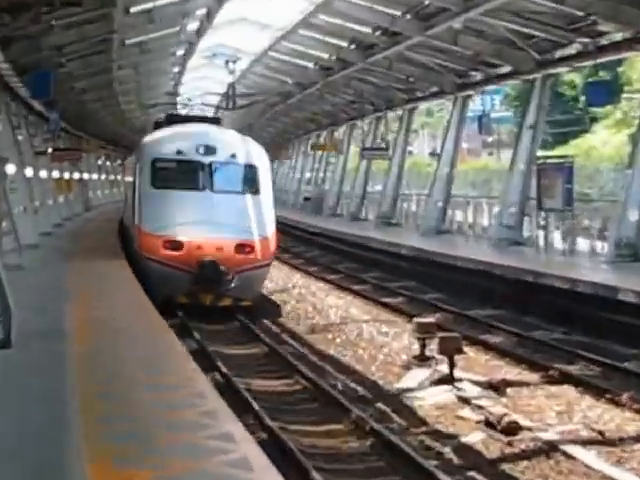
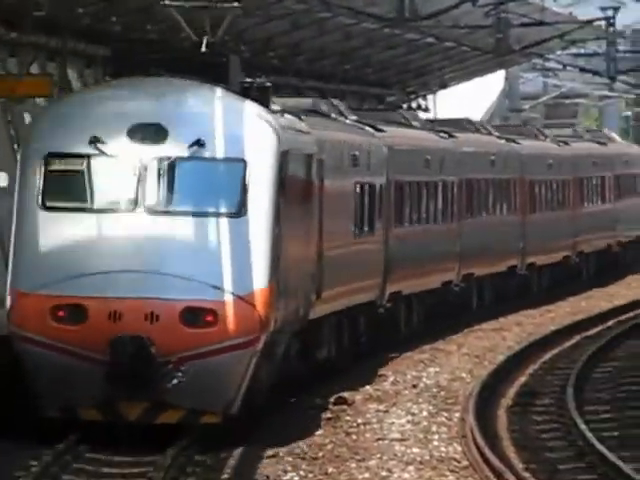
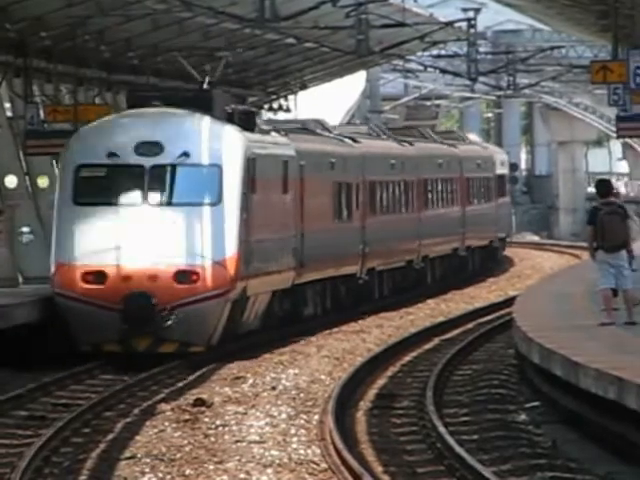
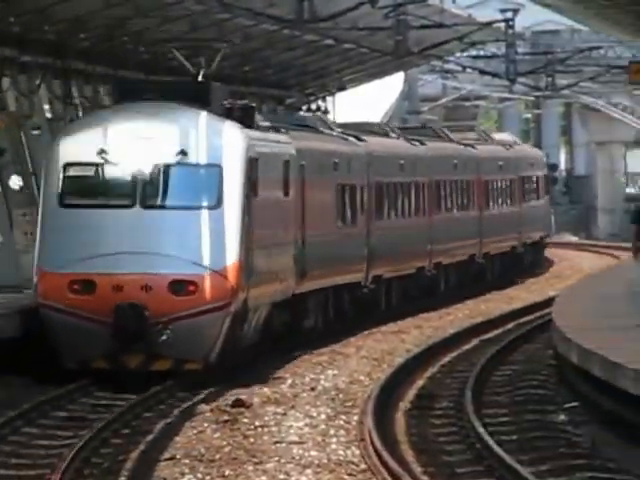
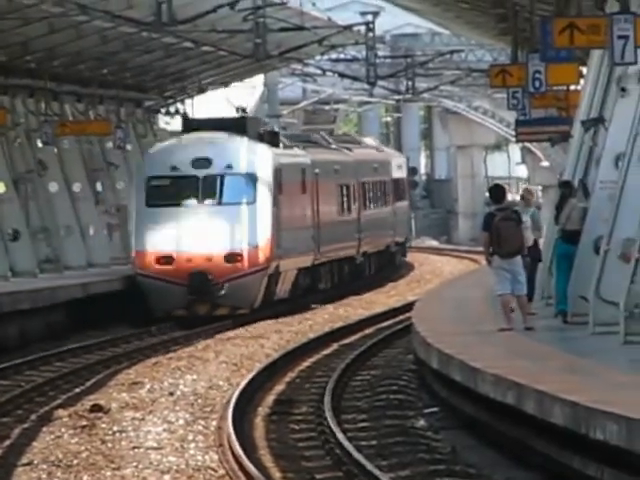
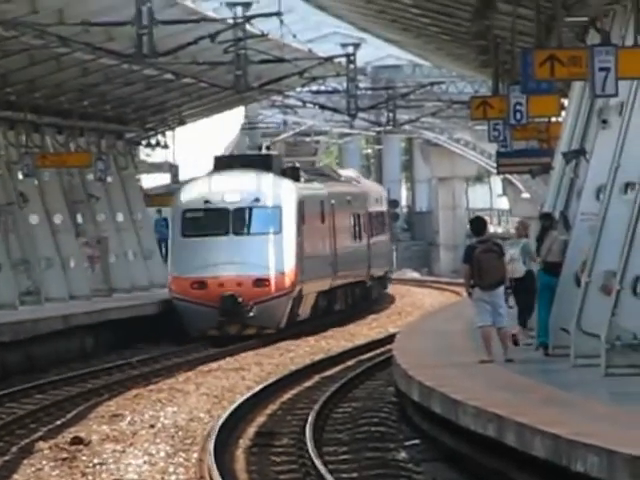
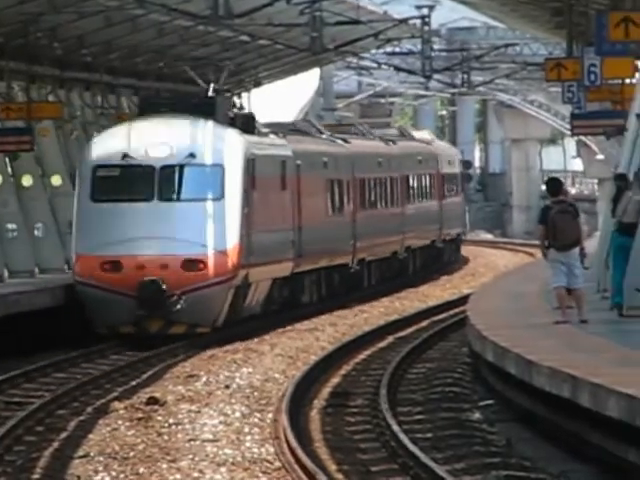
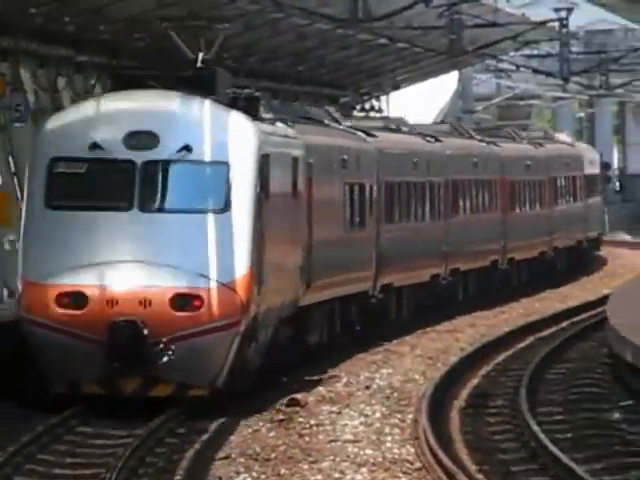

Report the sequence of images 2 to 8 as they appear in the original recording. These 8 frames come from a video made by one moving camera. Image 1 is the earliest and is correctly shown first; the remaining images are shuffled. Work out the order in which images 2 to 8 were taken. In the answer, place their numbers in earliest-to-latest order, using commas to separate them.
2, 8, 4, 3, 7, 5, 6
